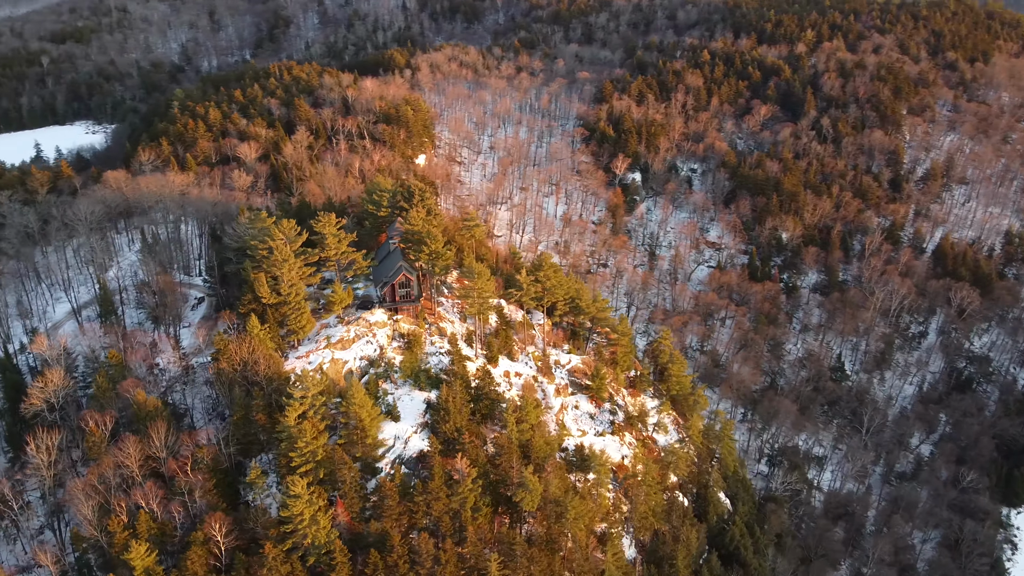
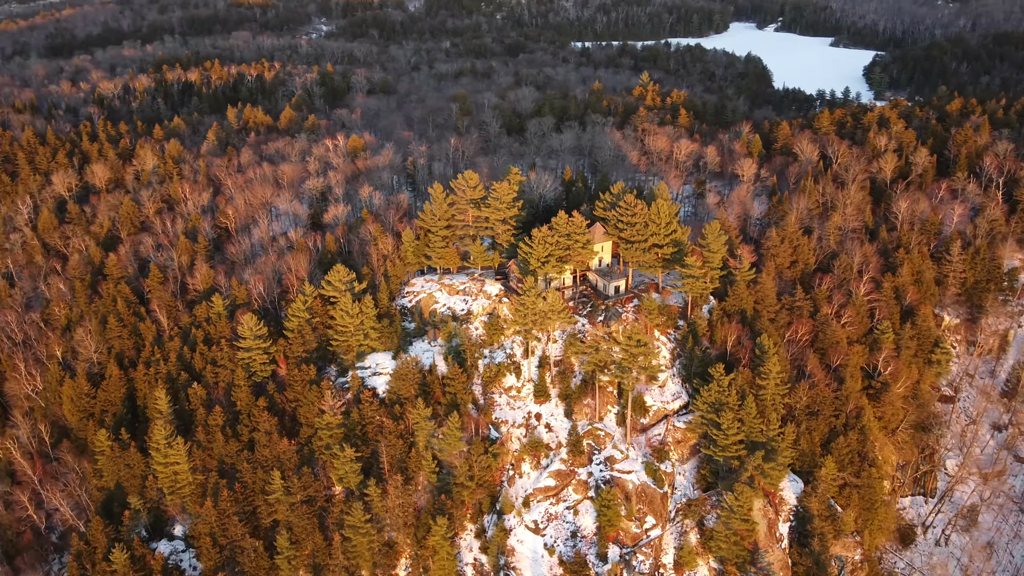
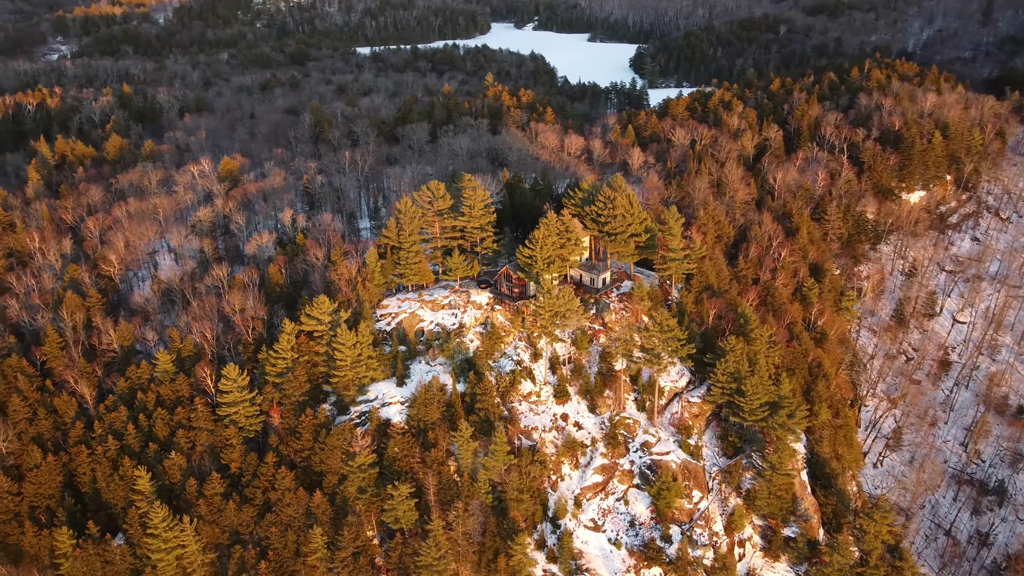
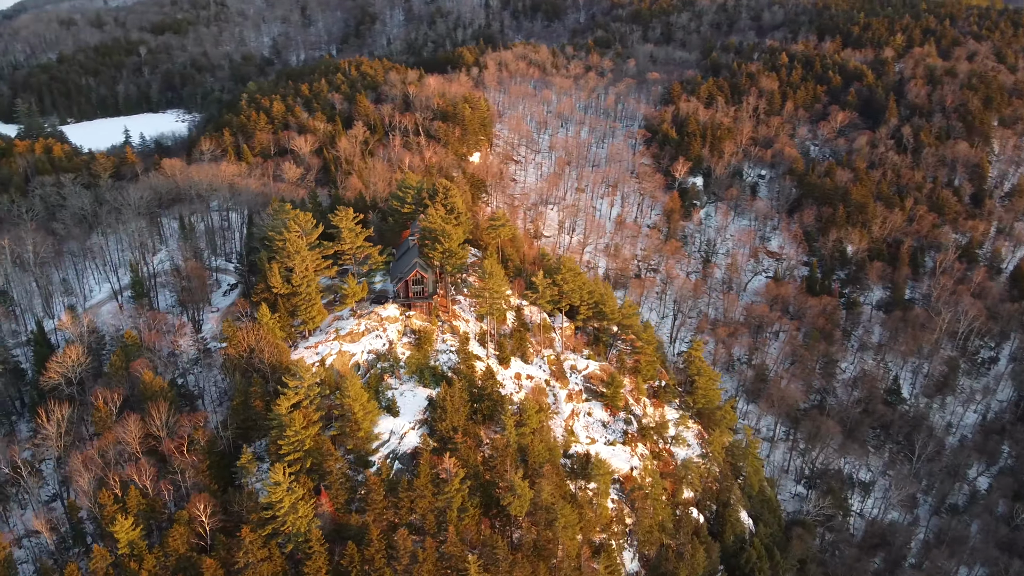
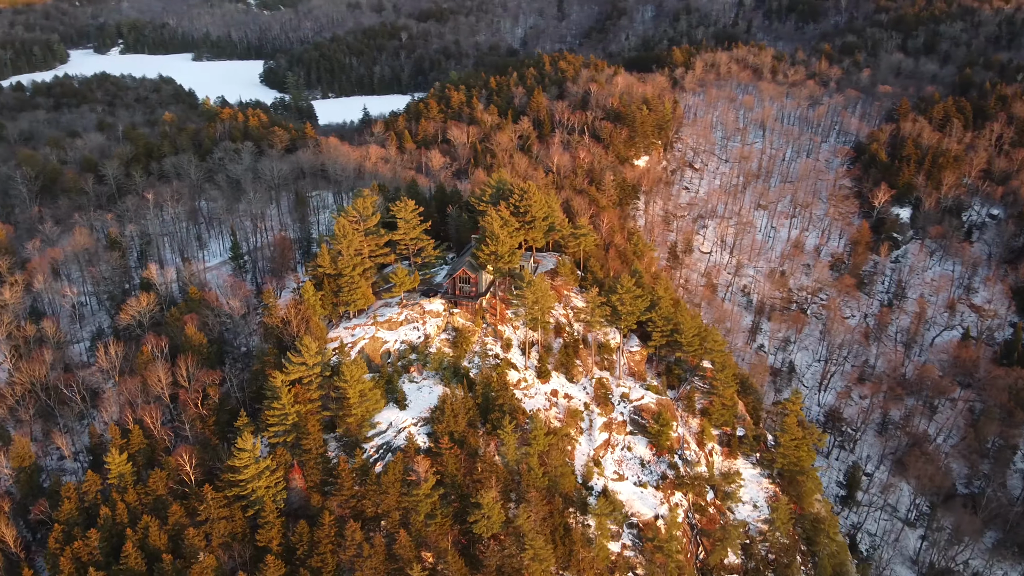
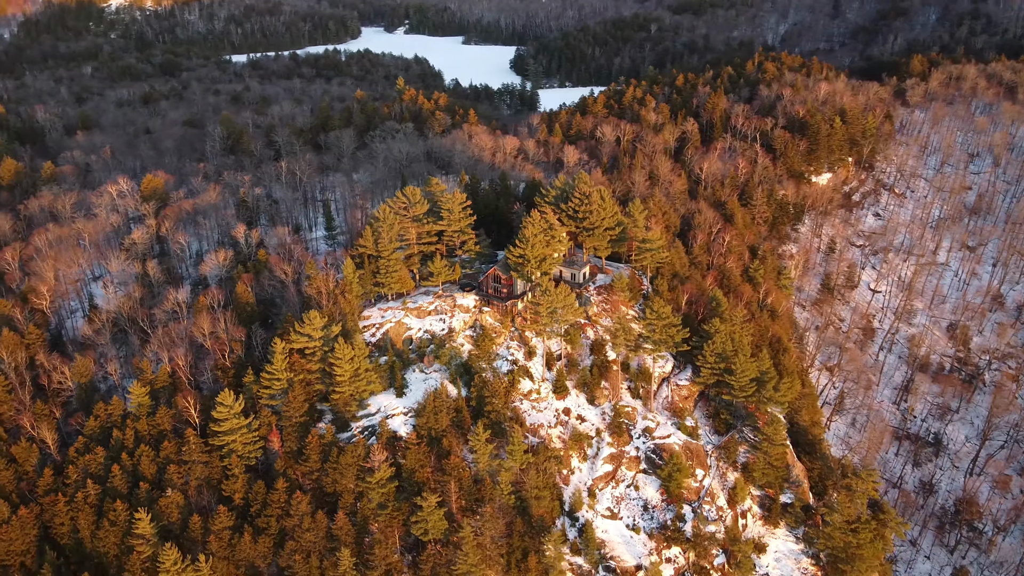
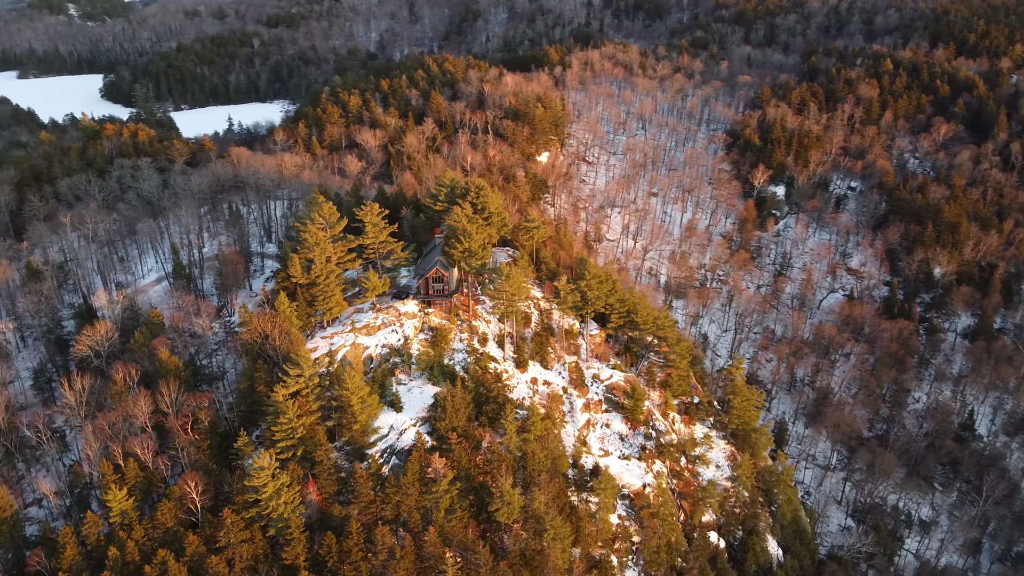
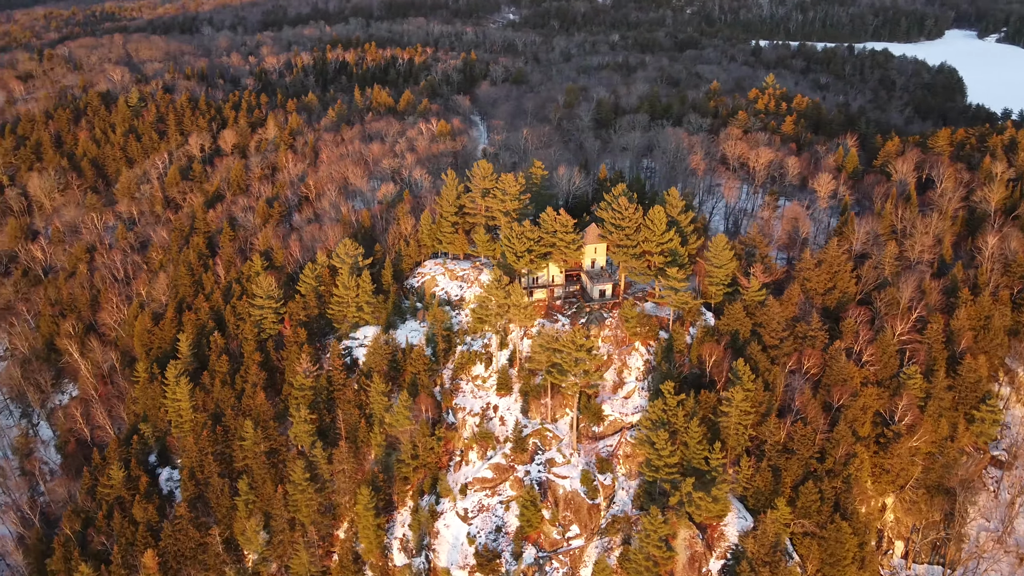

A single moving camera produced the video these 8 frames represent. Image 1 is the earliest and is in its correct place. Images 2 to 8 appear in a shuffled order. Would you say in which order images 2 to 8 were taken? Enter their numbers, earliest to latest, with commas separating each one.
4, 7, 5, 6, 3, 2, 8
